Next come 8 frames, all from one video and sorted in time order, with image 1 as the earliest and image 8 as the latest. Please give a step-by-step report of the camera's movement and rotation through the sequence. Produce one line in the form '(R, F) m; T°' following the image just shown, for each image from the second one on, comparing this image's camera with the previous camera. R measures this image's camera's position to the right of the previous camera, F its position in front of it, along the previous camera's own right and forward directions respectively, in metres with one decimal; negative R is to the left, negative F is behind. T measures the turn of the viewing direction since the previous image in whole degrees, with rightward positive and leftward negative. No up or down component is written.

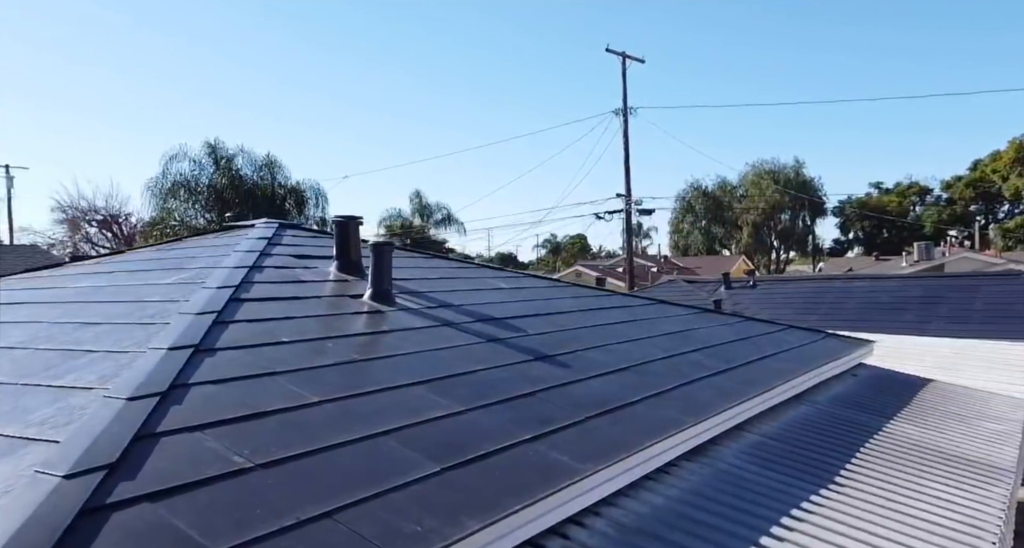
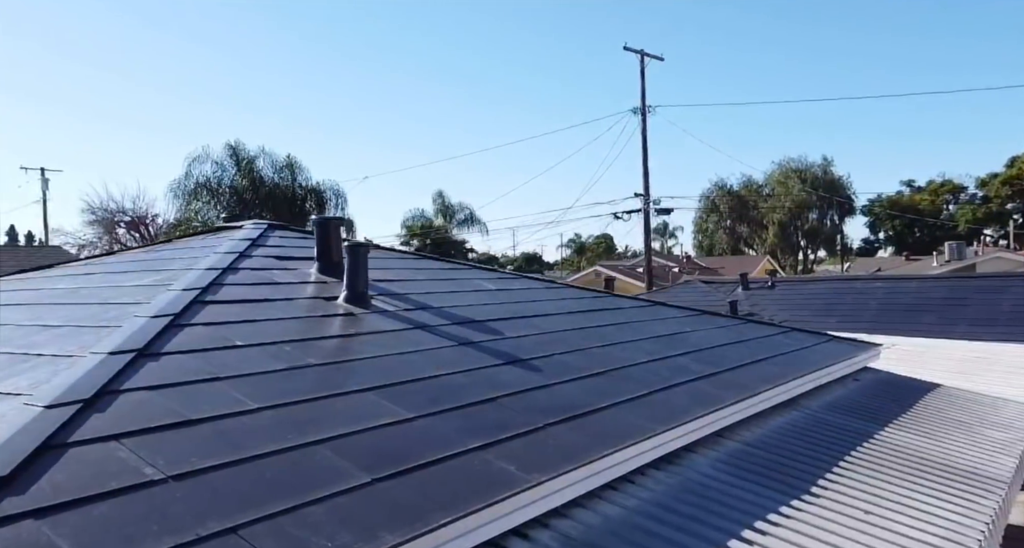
(+0.3, +0.1) m; -2°
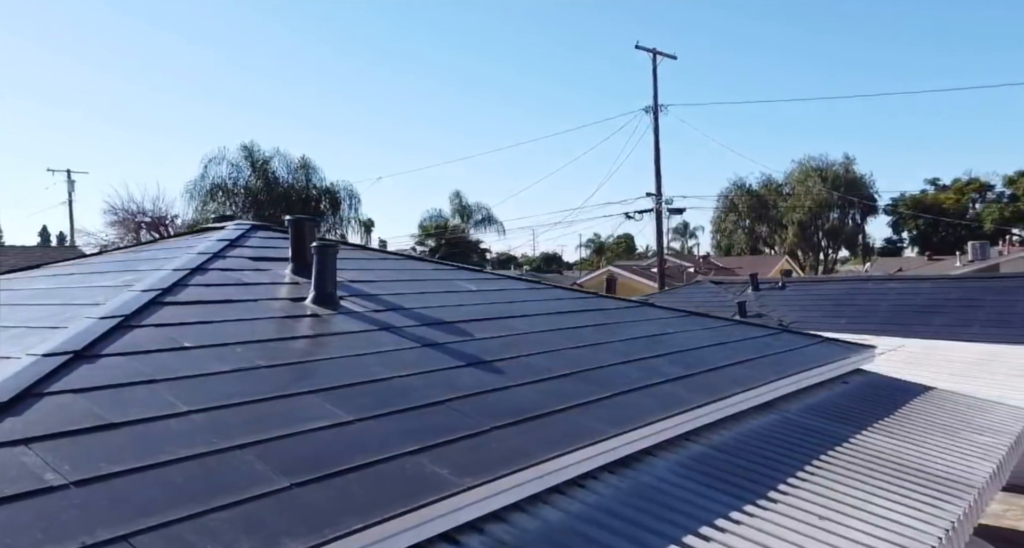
(+0.4, 0.0) m; -2°
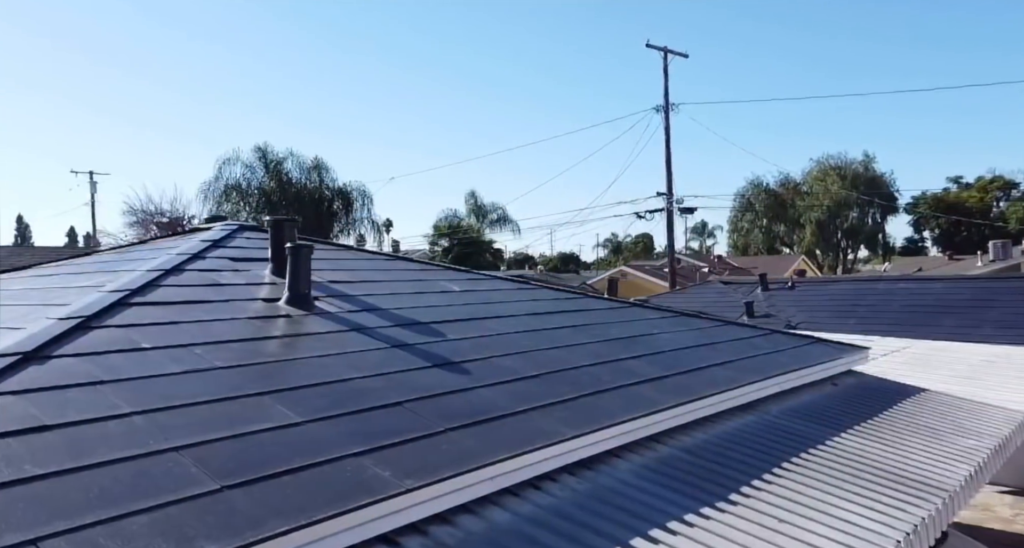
(+0.3, 0.0) m; -2°
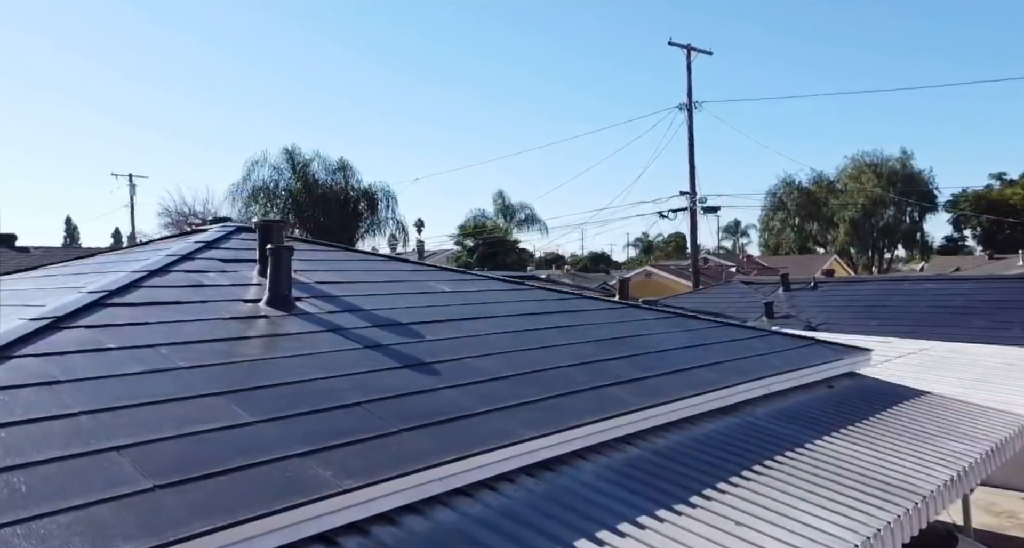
(+0.4, 0.0) m; -3°
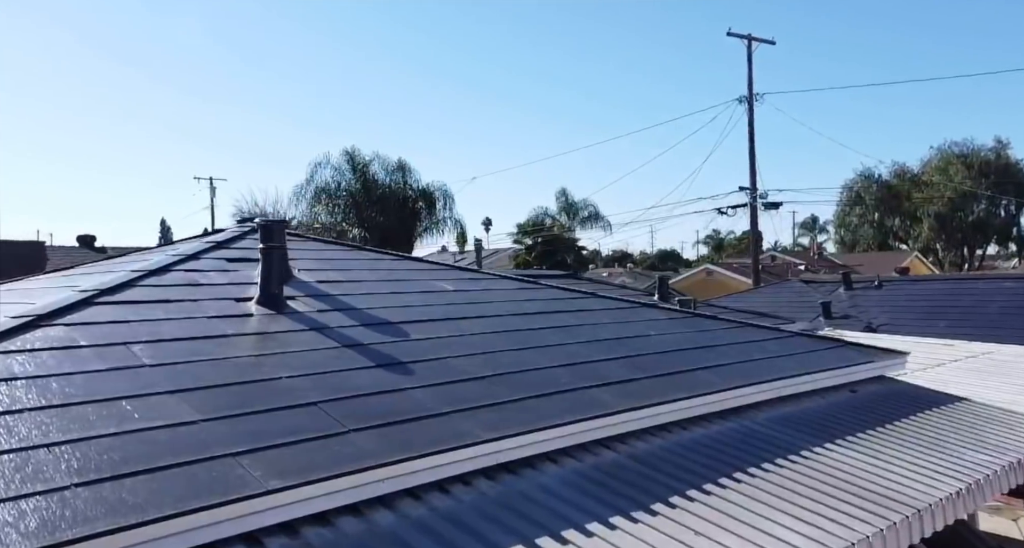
(+0.6, +0.1) m; -6°
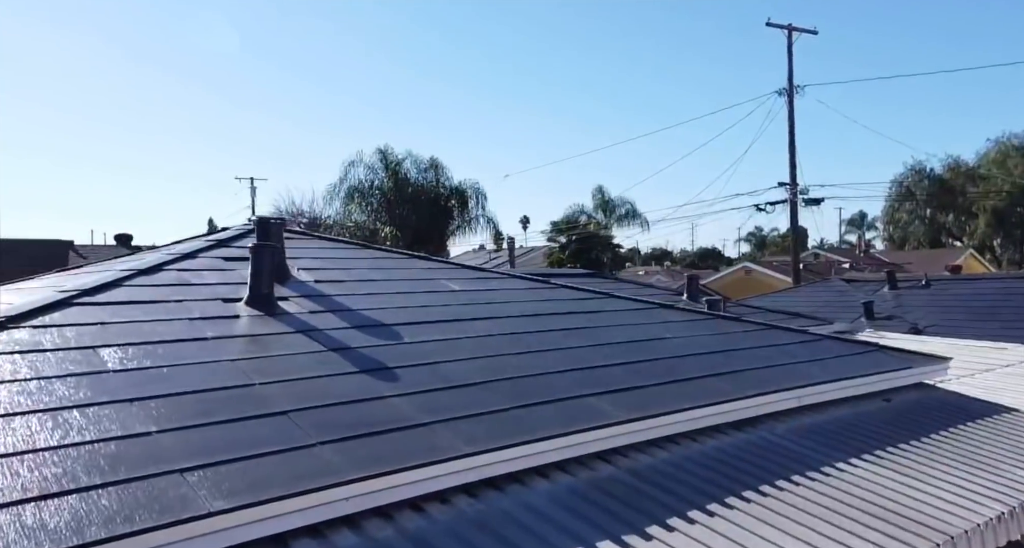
(+0.3, +0.3) m; -3°
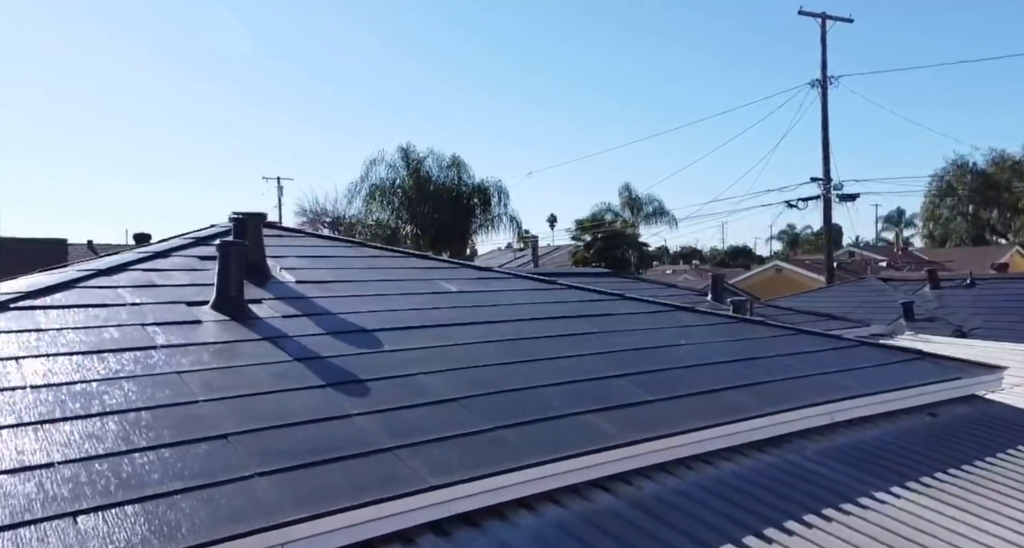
(+0.2, +0.5) m; -2°
